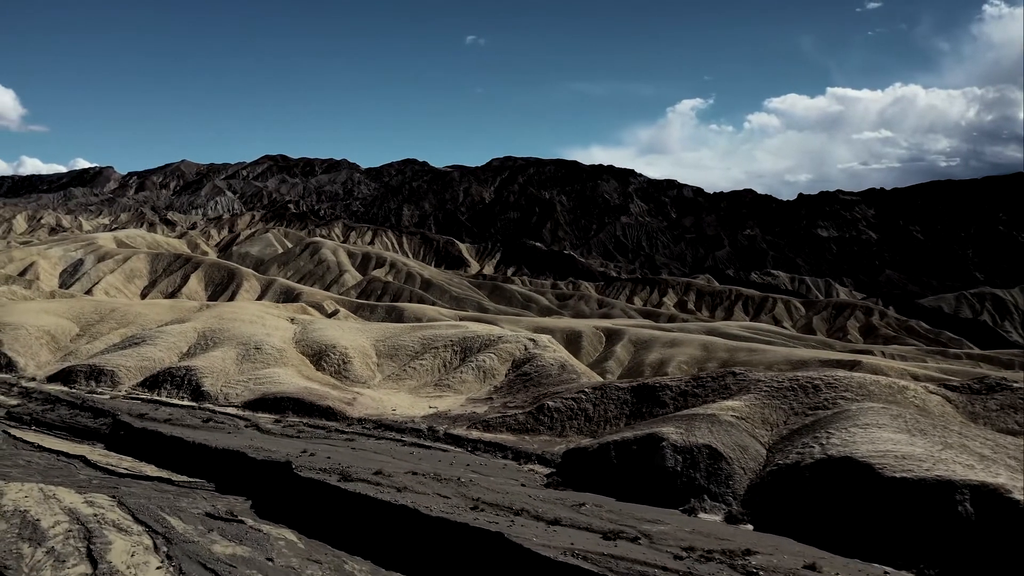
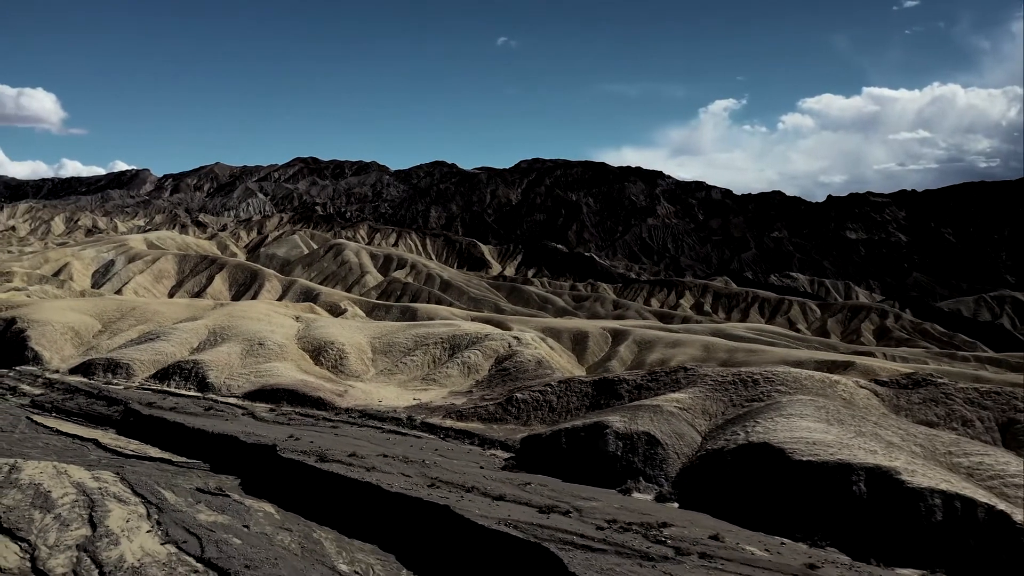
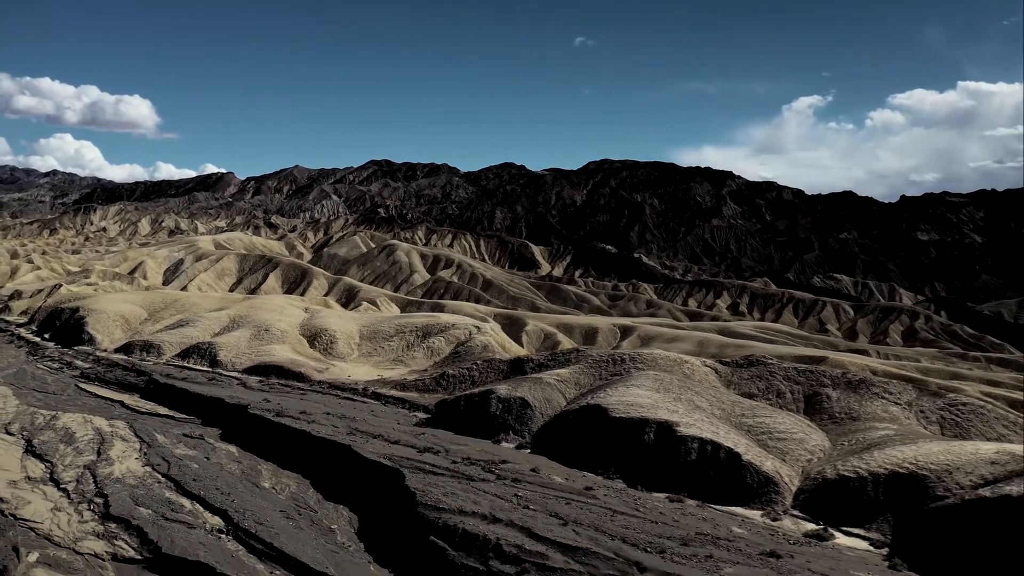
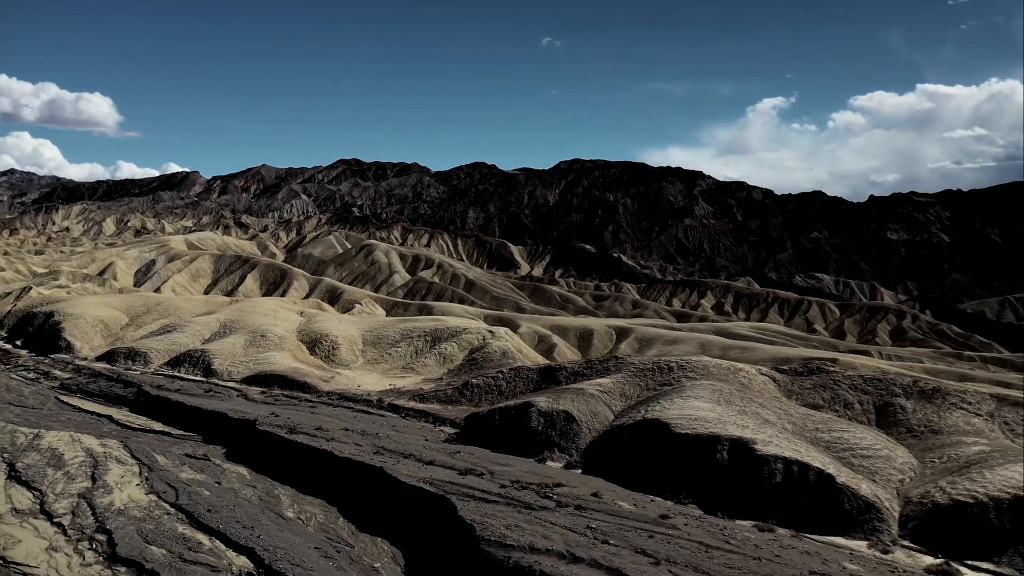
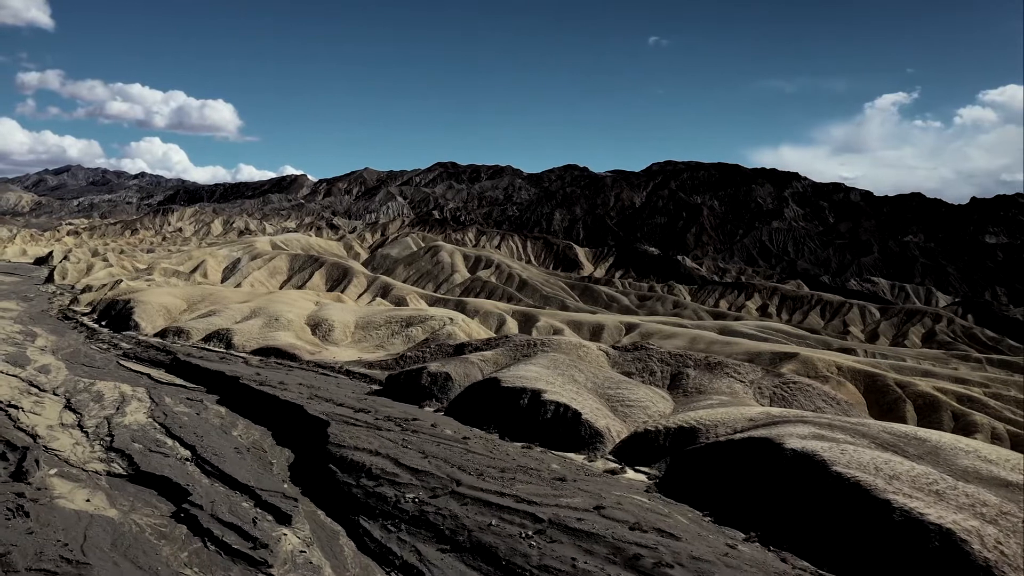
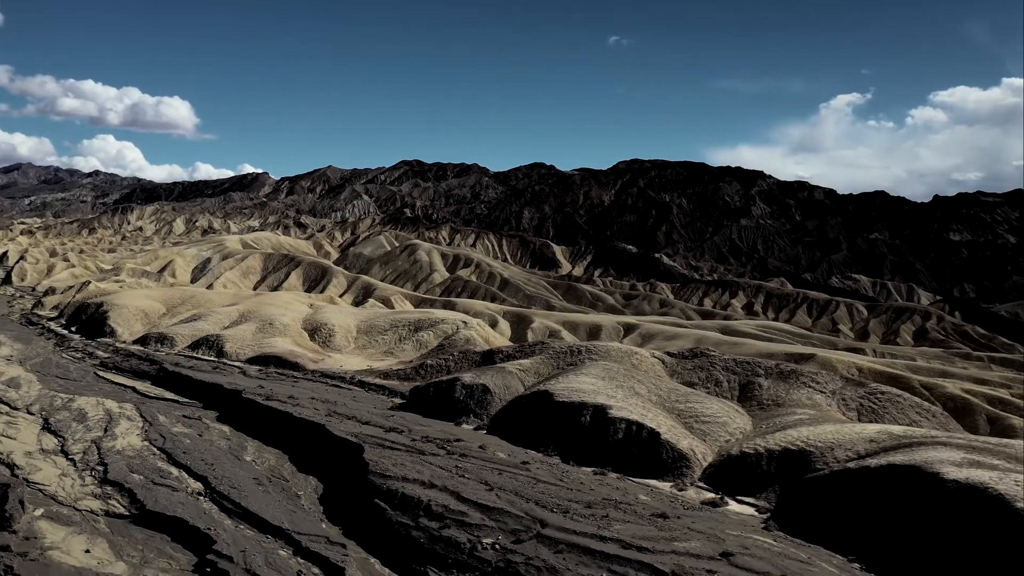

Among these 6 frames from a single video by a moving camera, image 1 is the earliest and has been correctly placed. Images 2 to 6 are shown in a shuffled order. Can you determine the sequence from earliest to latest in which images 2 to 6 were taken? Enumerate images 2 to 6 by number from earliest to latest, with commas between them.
2, 4, 3, 6, 5
